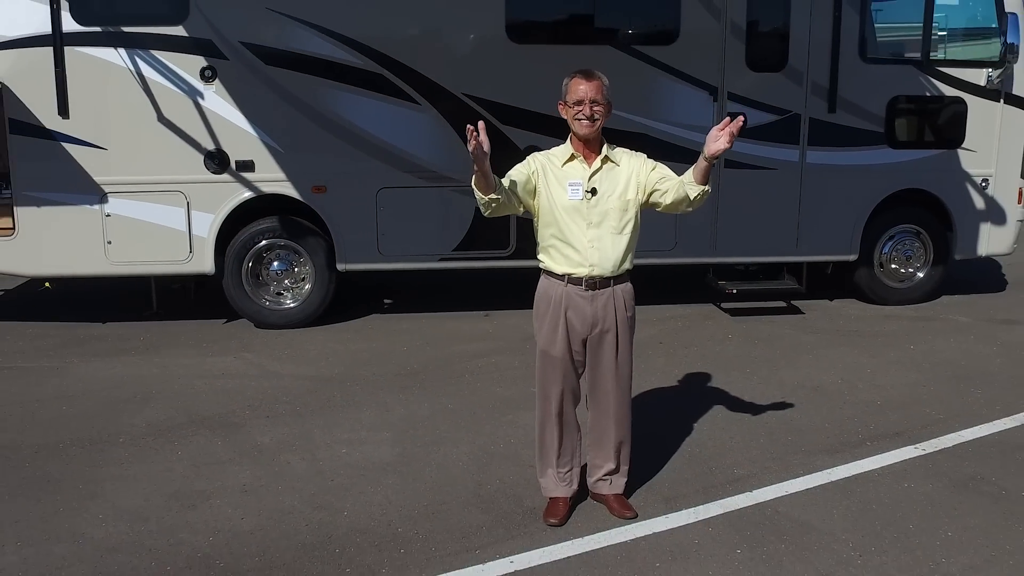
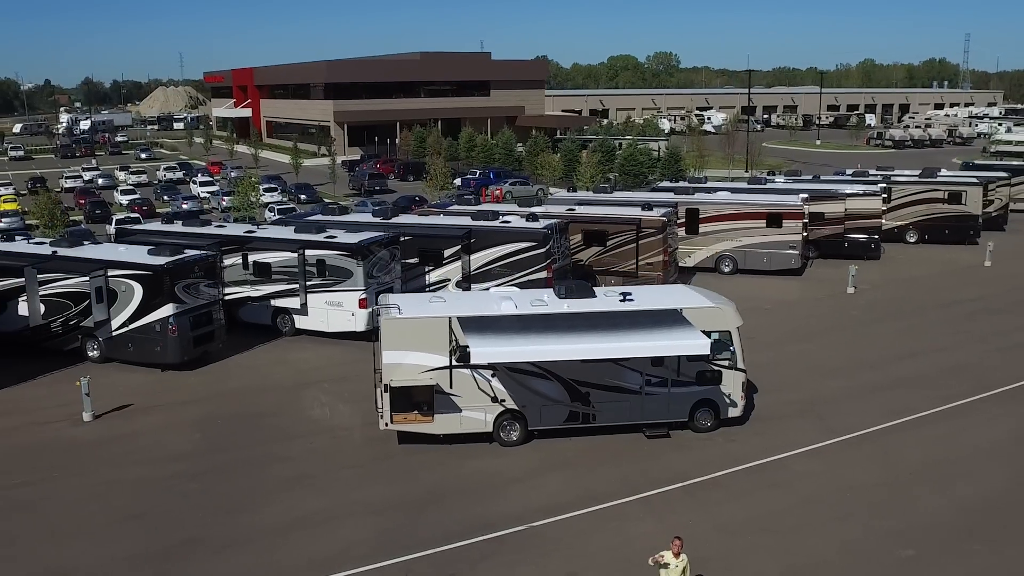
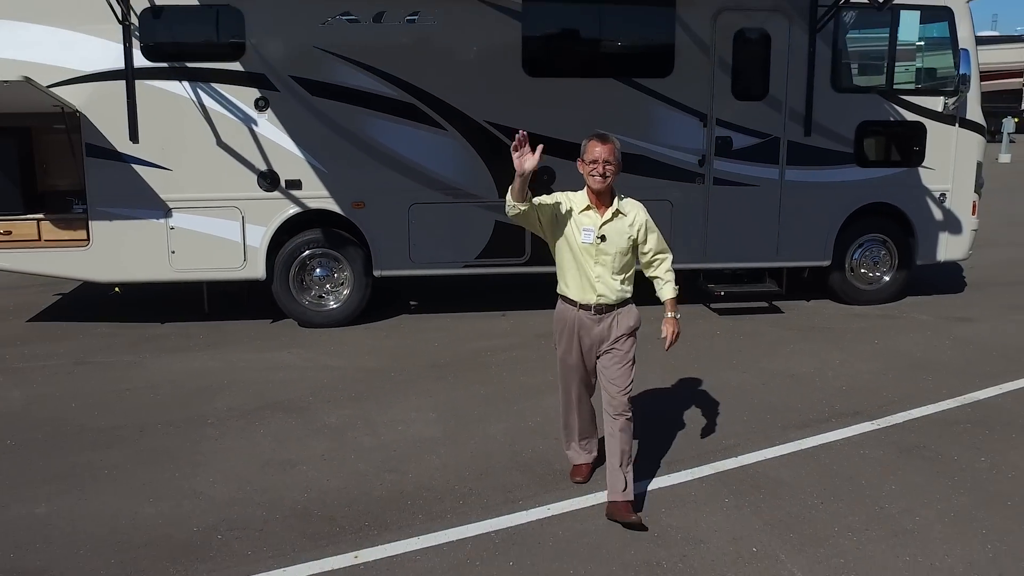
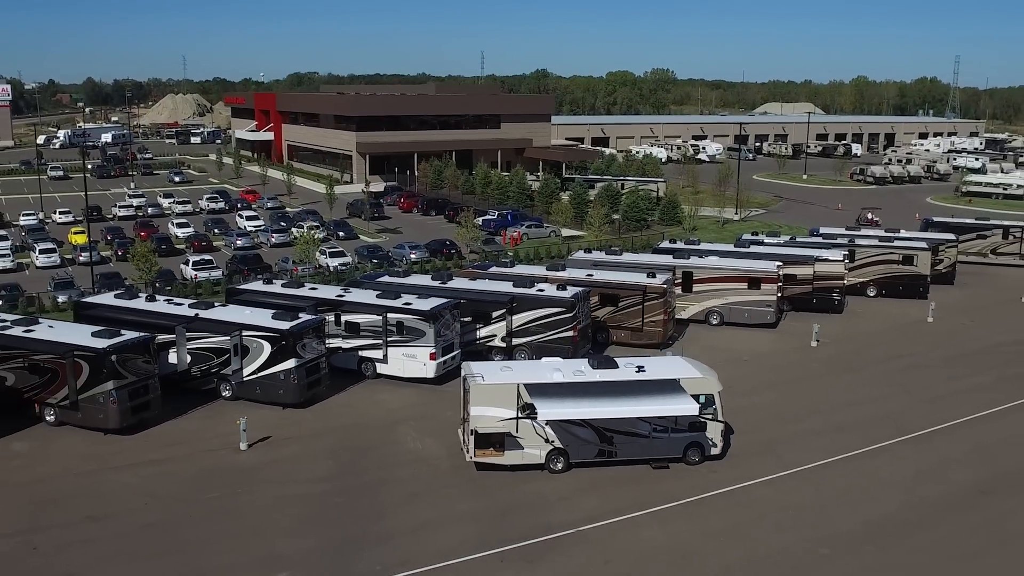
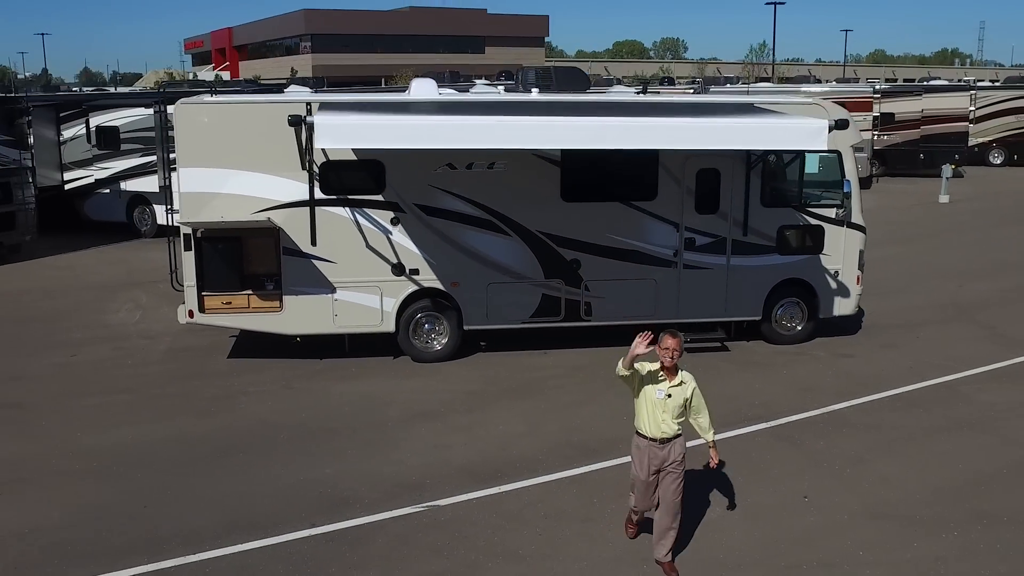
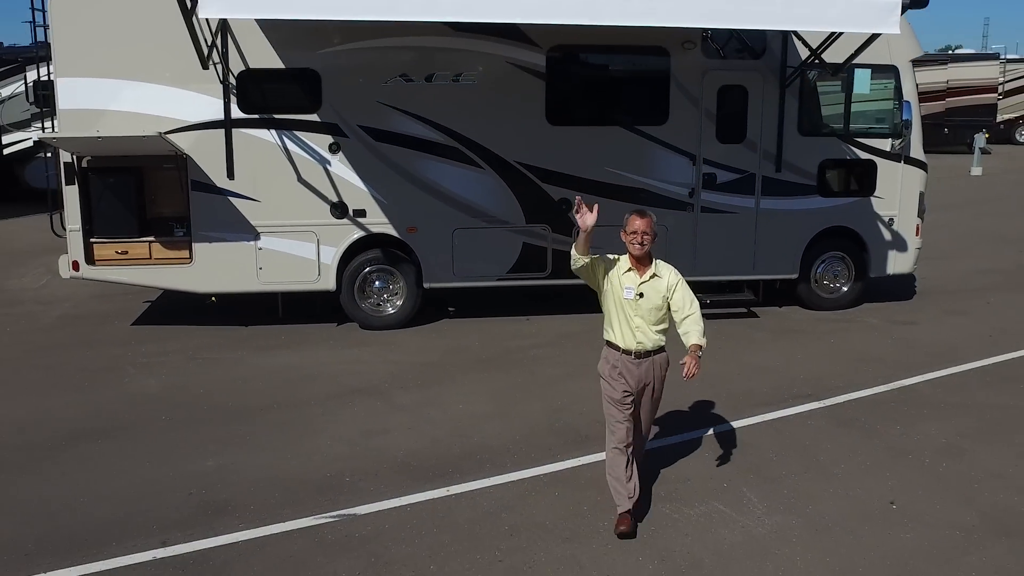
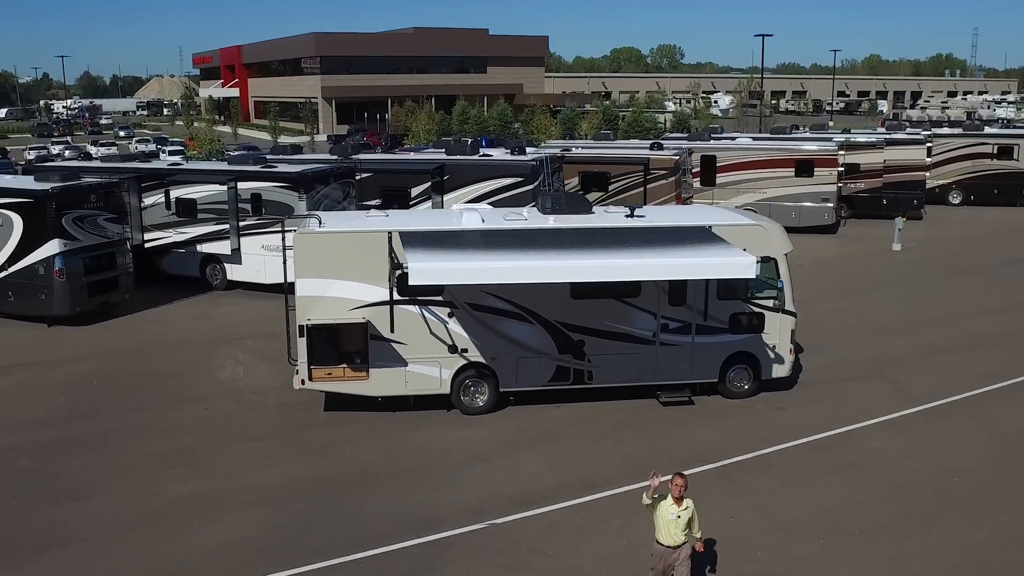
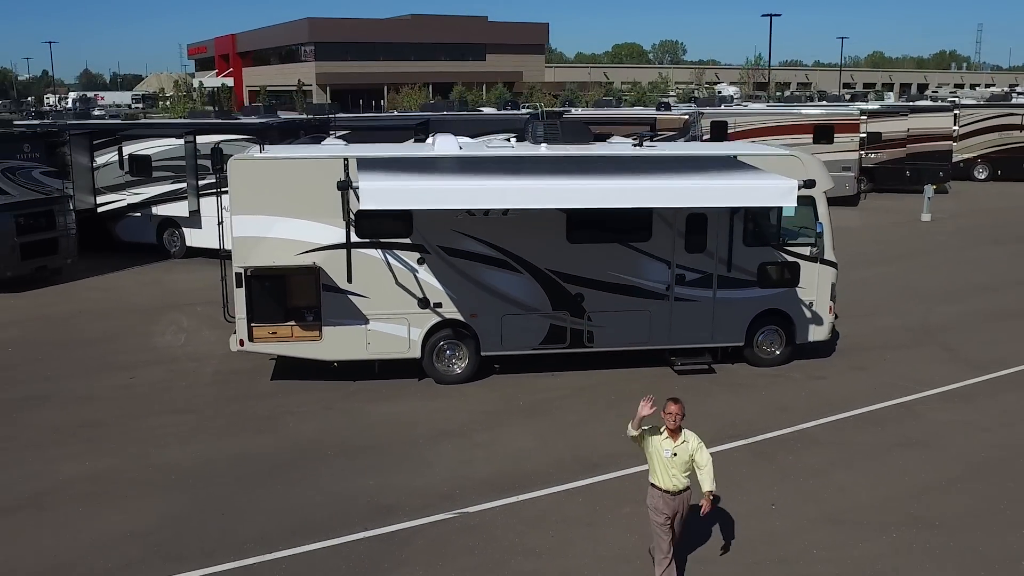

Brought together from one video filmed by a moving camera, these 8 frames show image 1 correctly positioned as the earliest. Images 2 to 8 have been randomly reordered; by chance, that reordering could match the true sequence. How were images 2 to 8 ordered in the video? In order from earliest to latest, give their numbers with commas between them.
3, 6, 5, 8, 7, 2, 4
